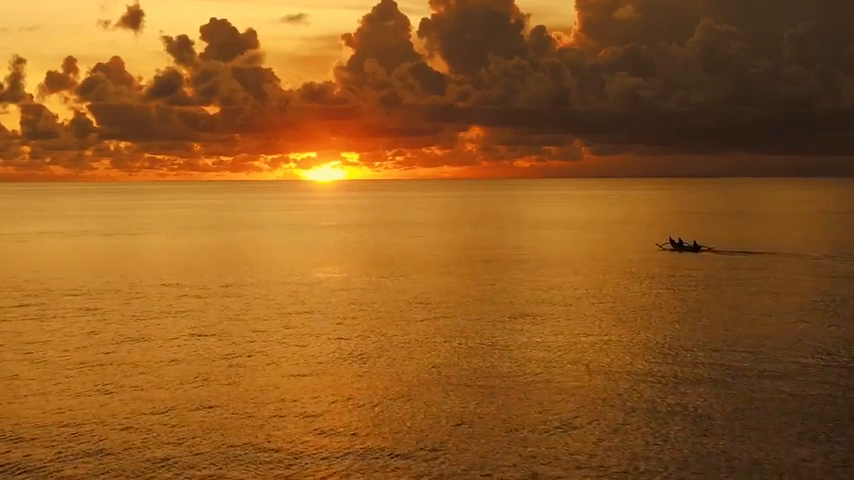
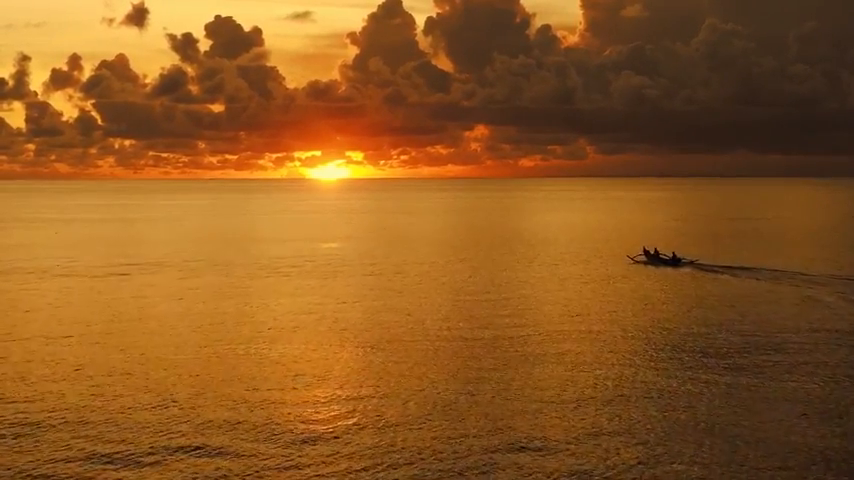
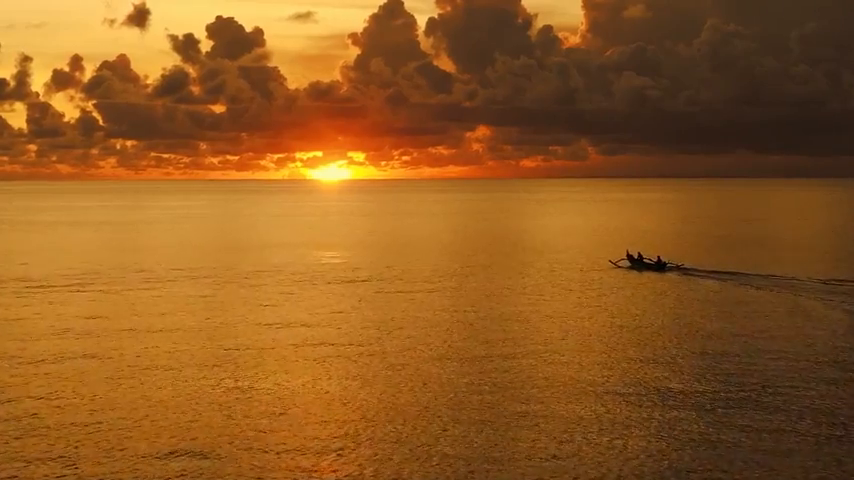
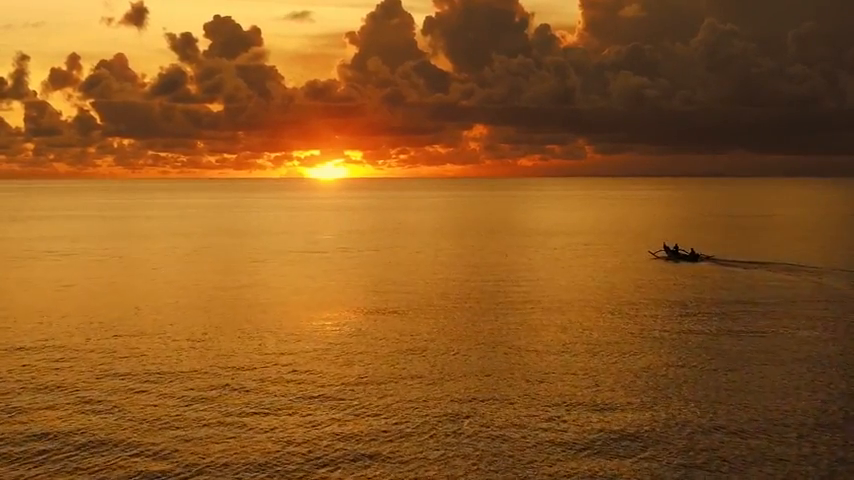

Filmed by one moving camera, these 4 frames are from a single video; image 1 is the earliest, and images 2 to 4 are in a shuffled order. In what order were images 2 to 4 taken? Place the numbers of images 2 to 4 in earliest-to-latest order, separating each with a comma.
4, 2, 3
